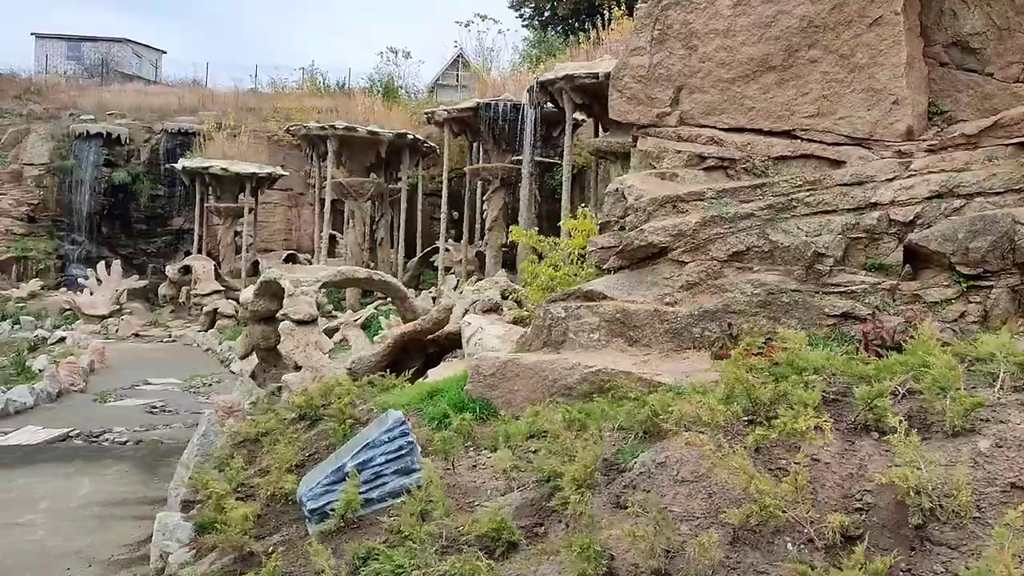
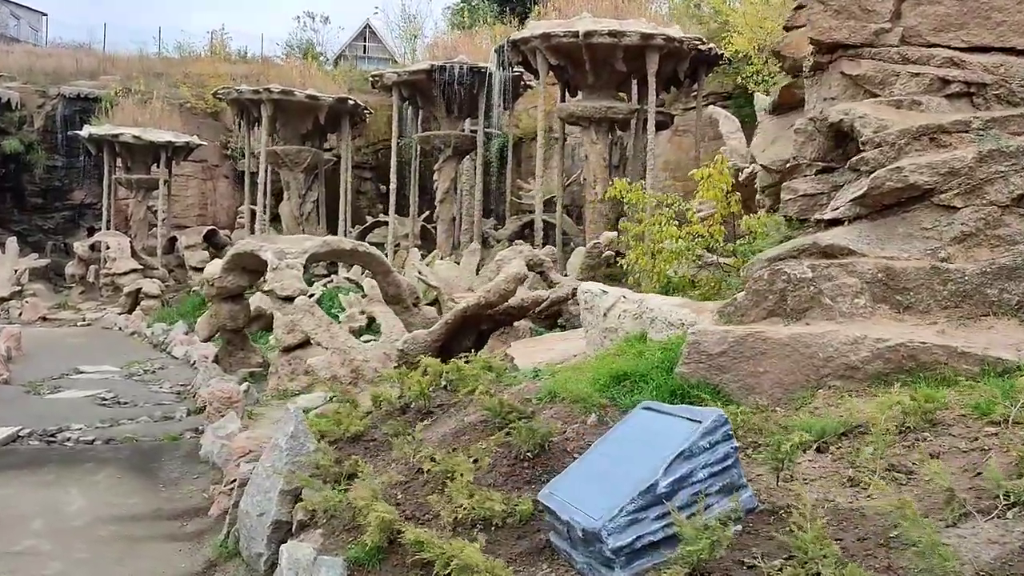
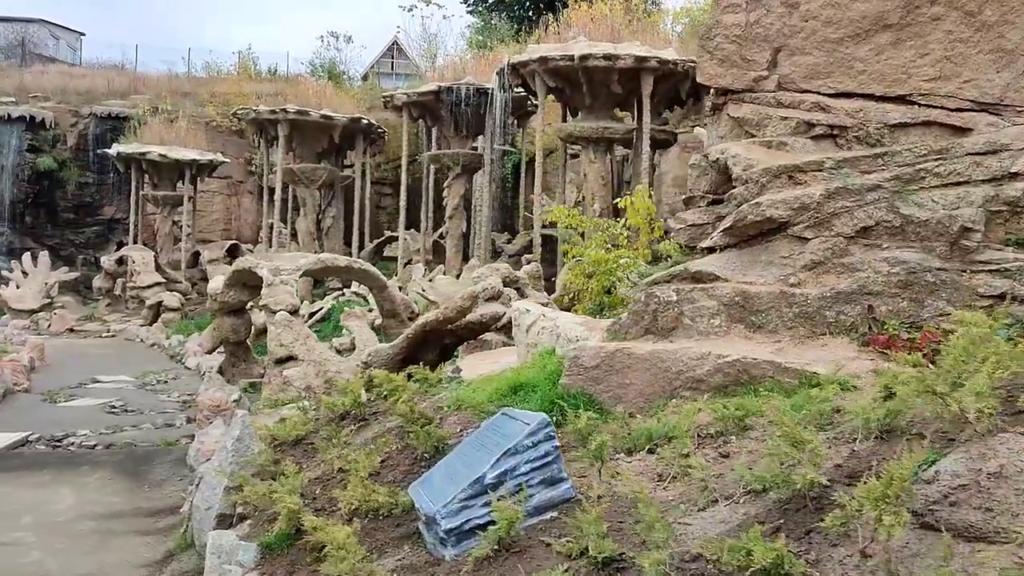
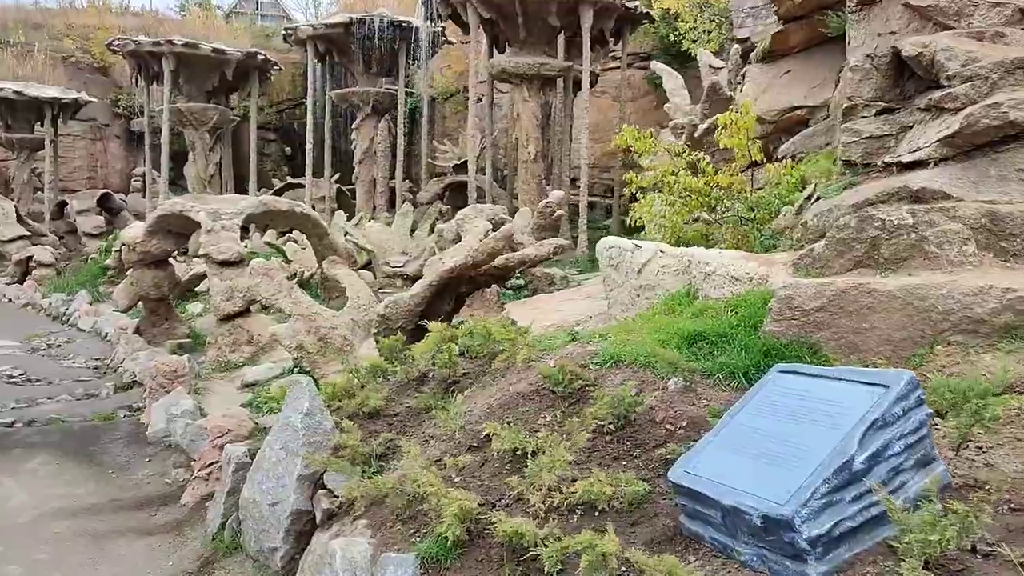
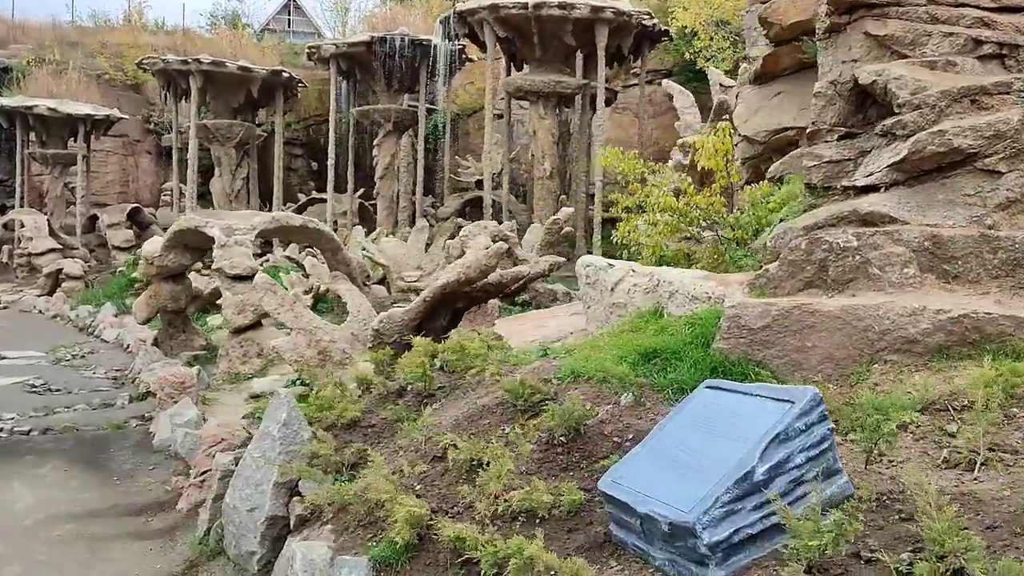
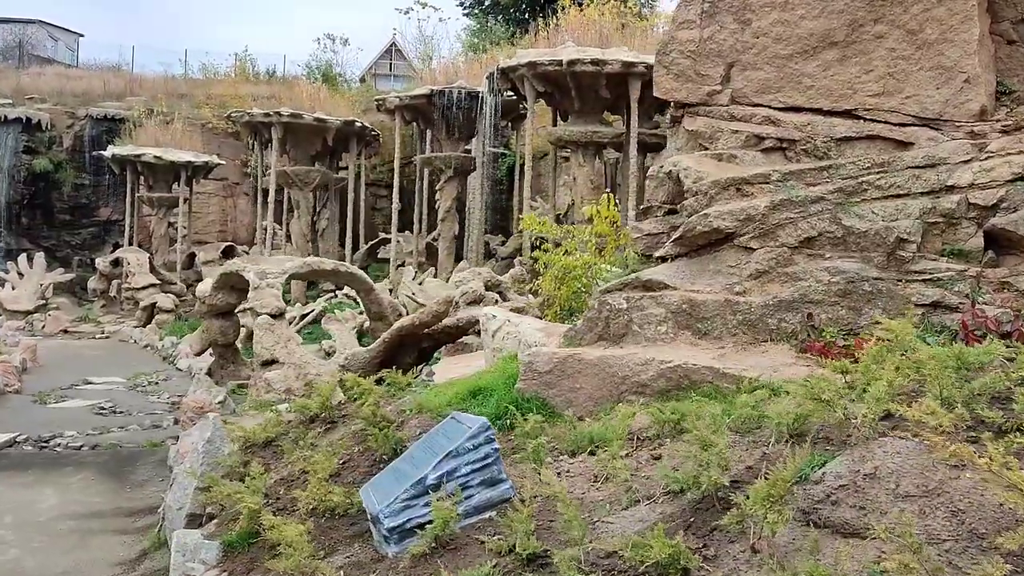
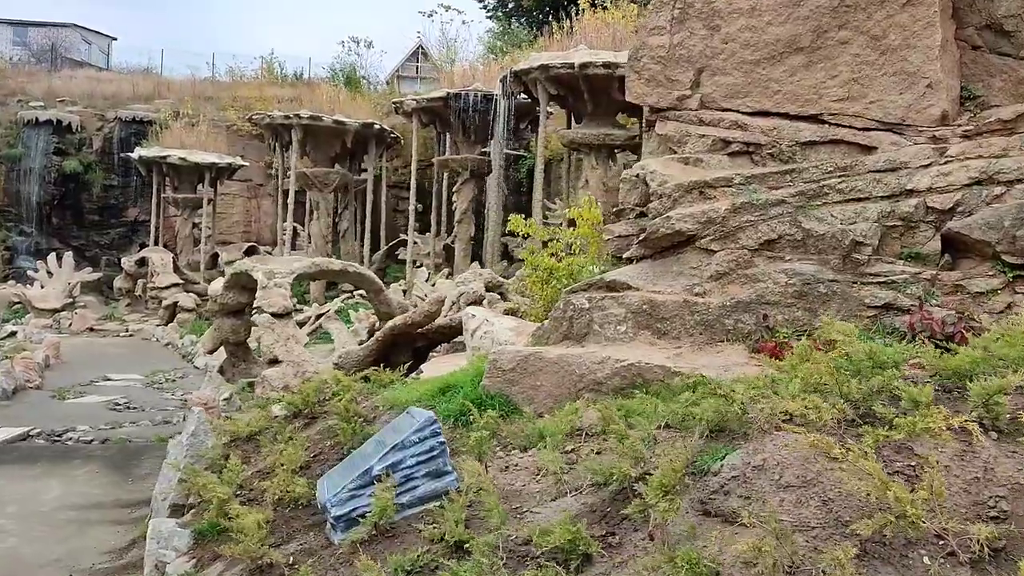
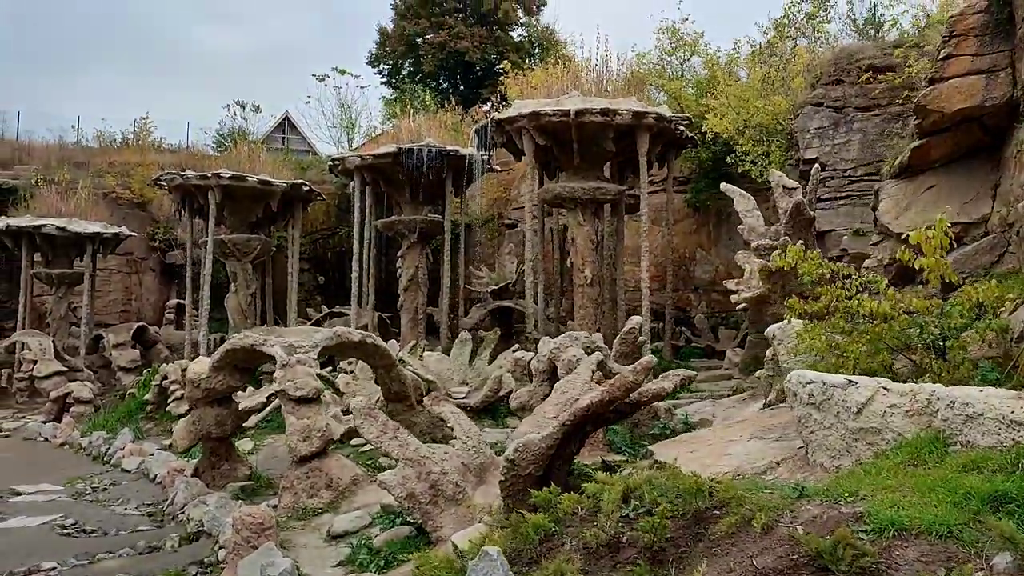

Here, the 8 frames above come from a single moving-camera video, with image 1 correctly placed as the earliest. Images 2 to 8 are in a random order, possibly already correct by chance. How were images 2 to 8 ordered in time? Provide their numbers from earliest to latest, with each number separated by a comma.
7, 6, 3, 2, 5, 4, 8
